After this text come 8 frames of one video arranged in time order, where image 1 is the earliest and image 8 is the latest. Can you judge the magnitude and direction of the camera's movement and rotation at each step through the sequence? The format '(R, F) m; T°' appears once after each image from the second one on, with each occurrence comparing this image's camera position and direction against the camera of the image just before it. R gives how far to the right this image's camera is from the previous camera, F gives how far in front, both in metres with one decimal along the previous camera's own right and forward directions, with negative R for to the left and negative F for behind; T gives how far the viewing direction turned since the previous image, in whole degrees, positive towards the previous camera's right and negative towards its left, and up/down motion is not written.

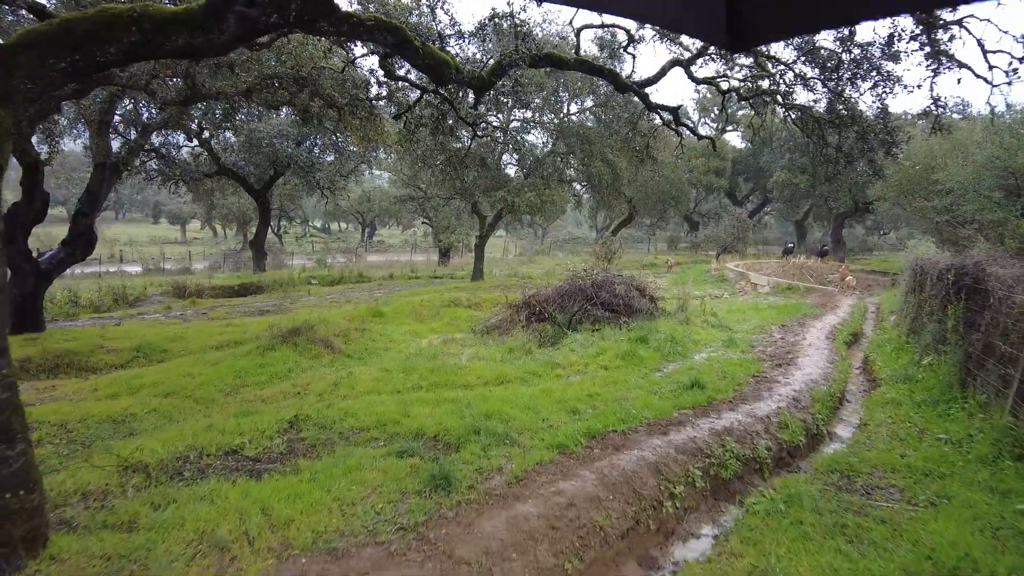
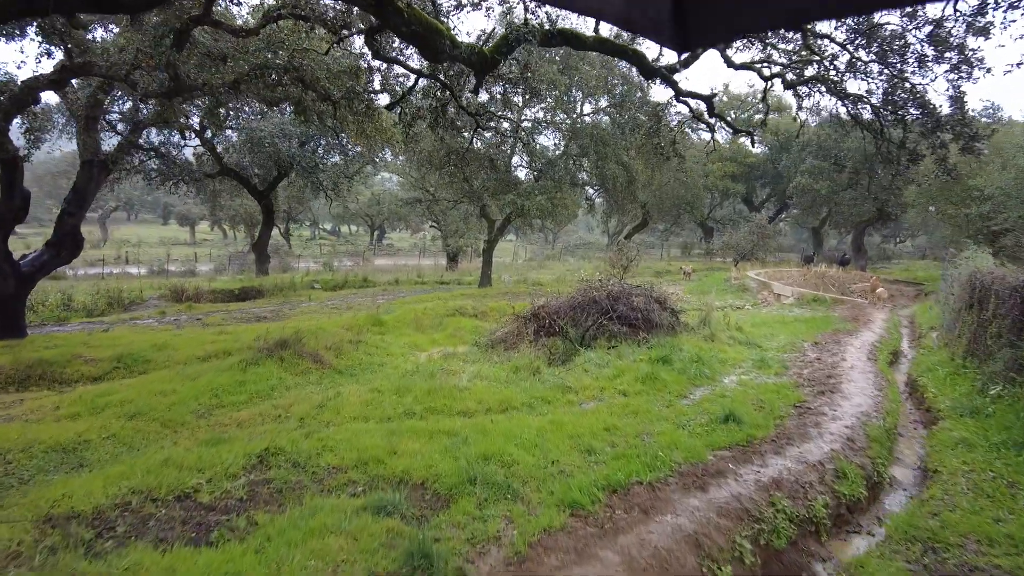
(0.0, +0.8) m; -1°
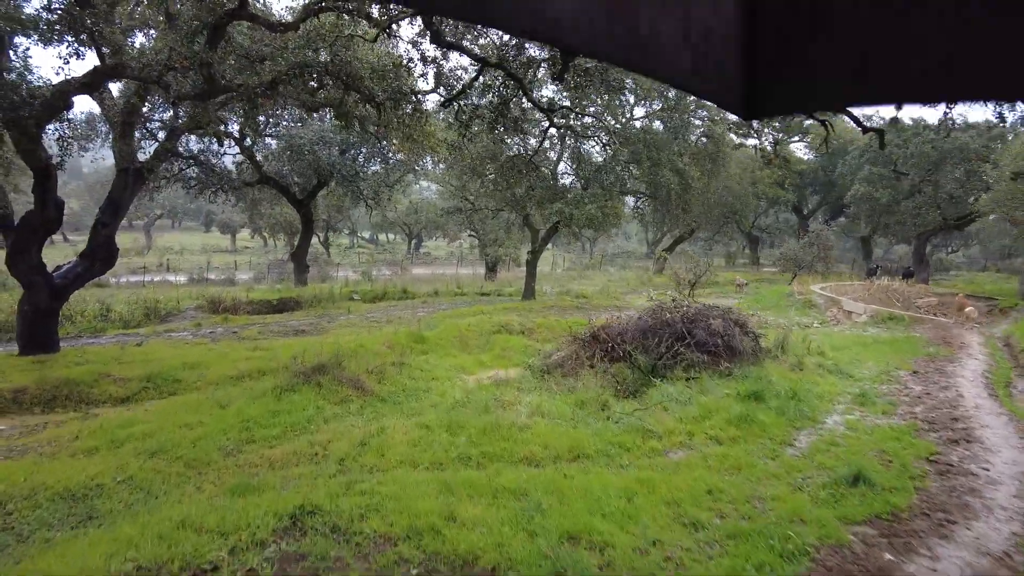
(-0.3, +0.9) m; -3°
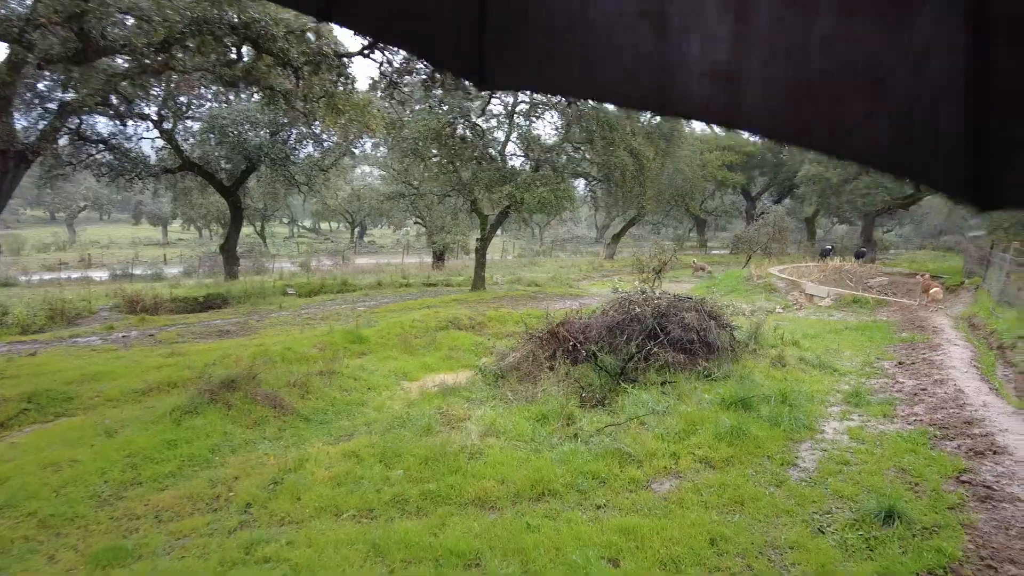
(0.0, +1.1) m; +4°
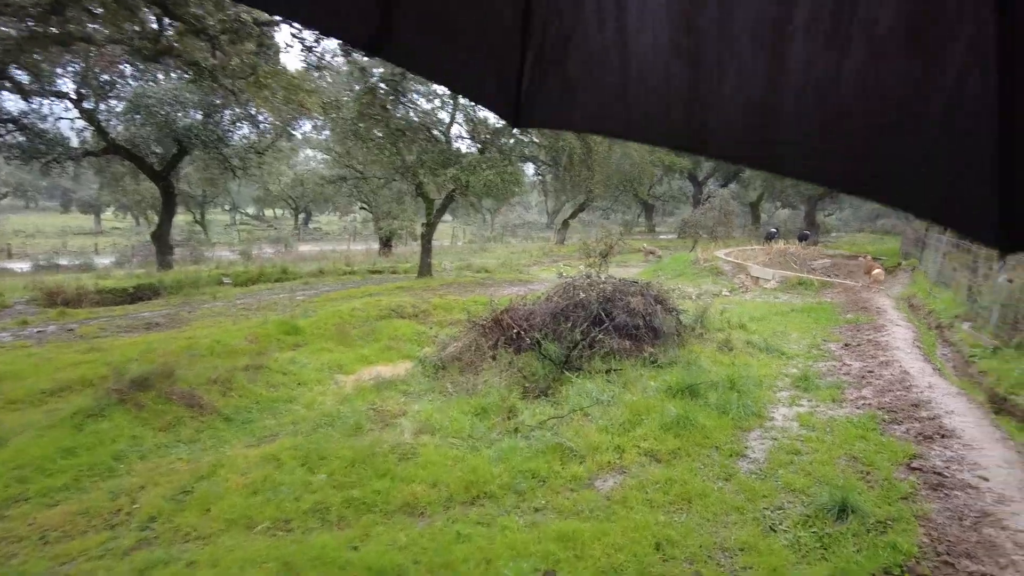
(+0.1, +0.4) m; +4°
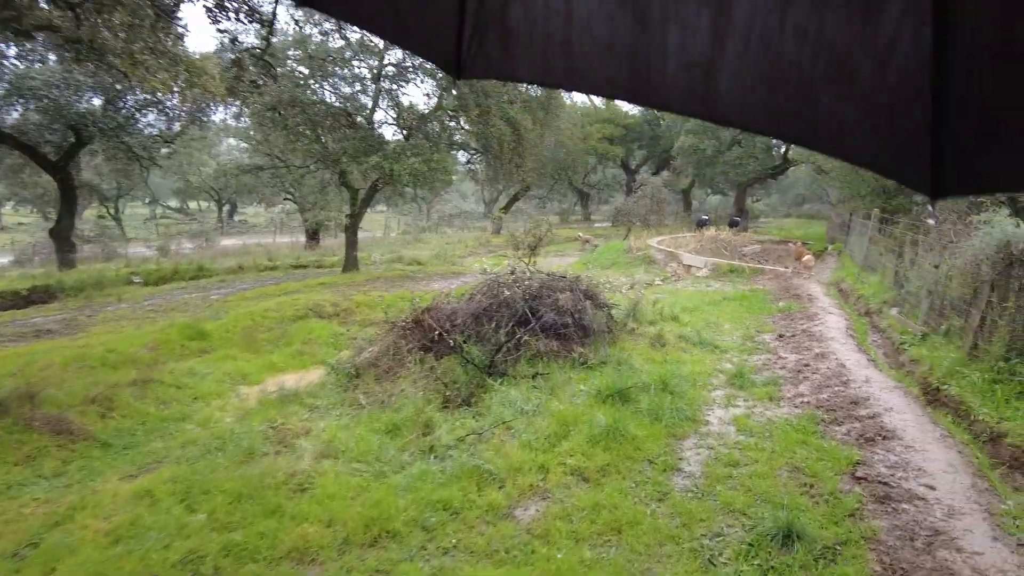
(+0.2, +0.5) m; +5°
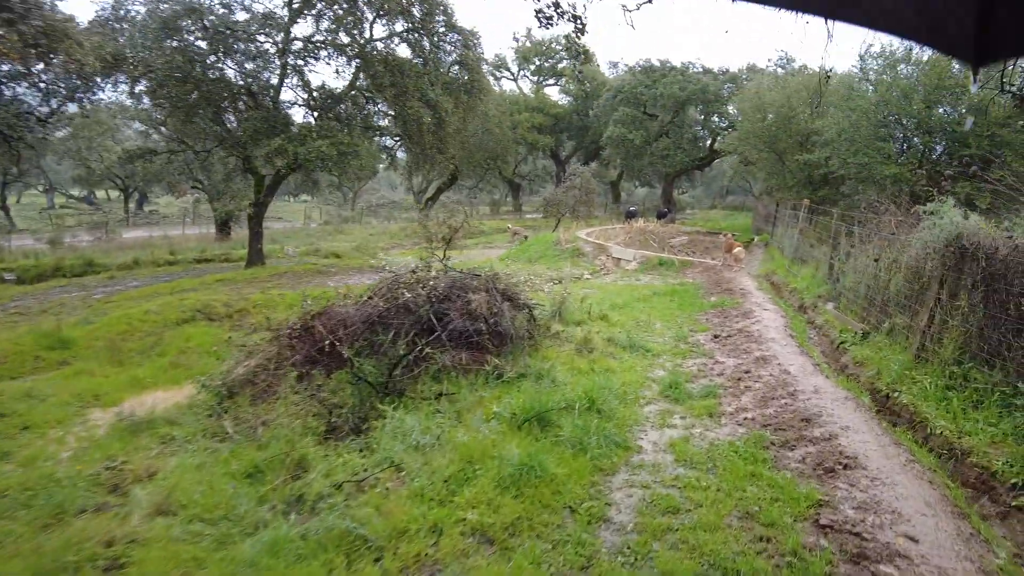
(+0.2, +0.9) m; +6°
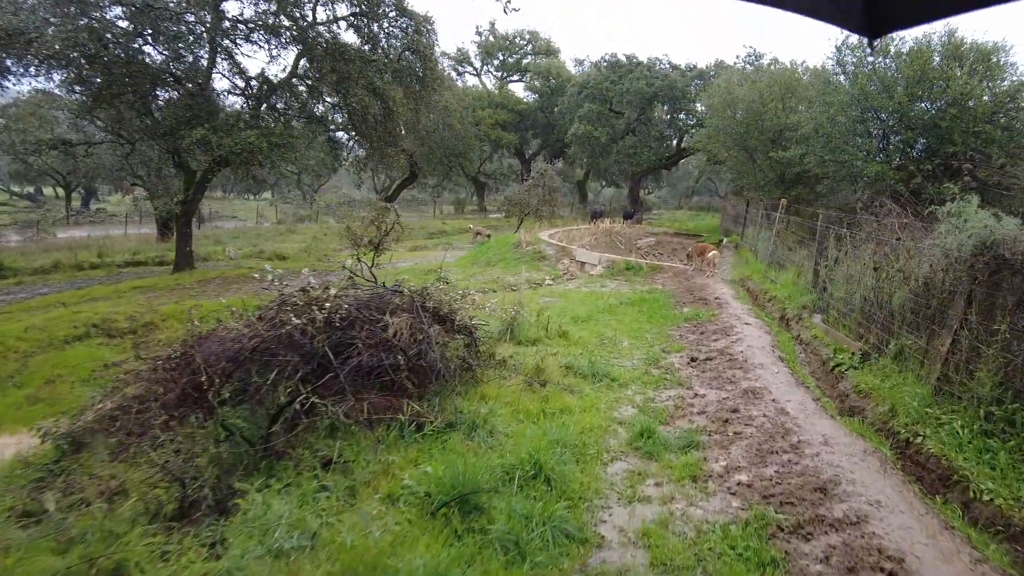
(+0.2, +1.1) m; +3°
